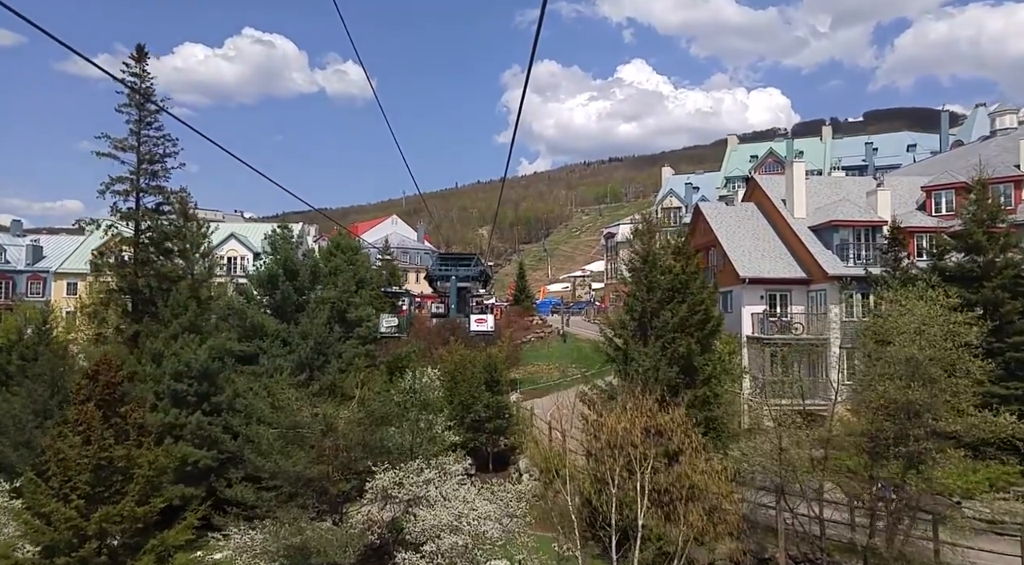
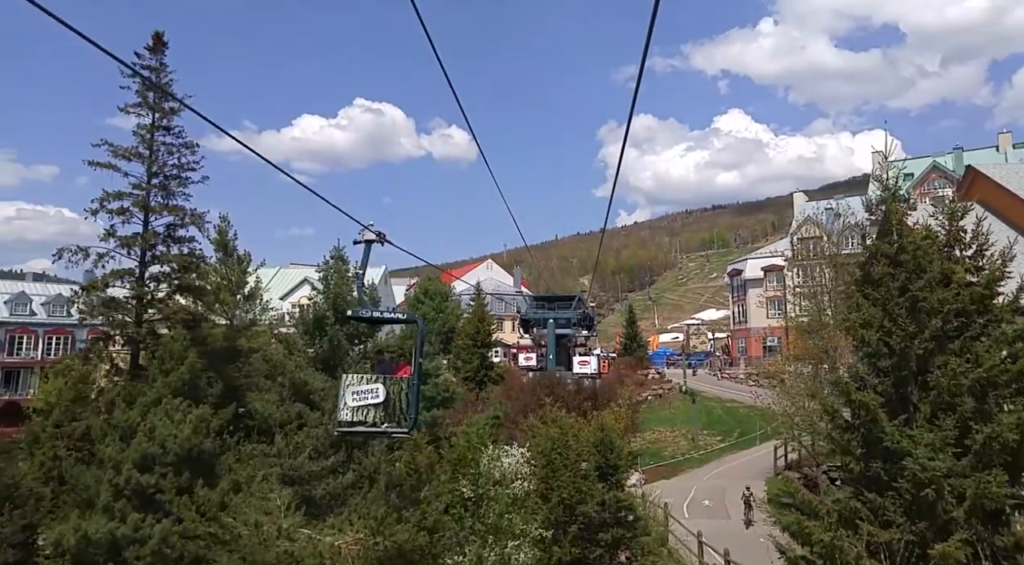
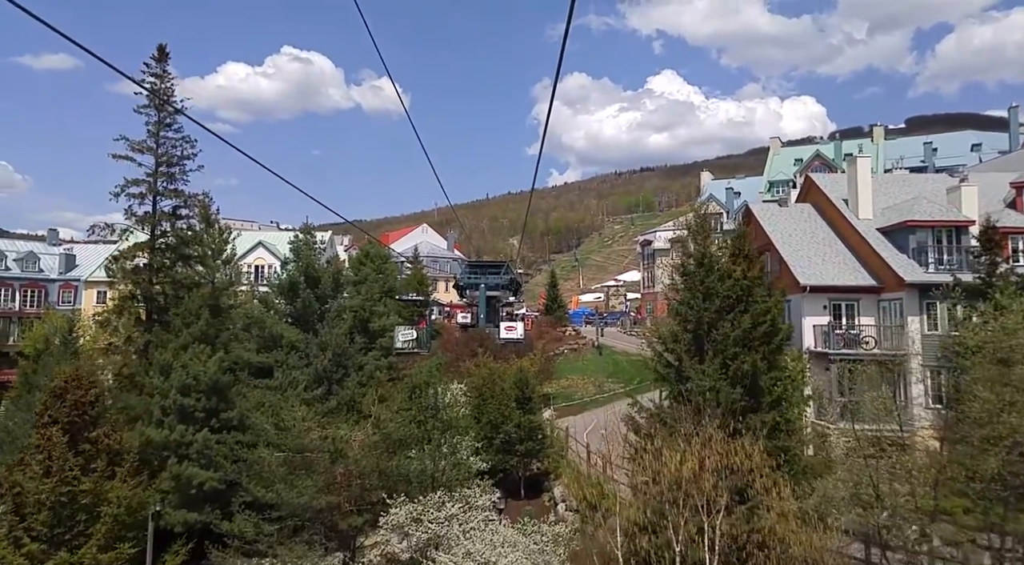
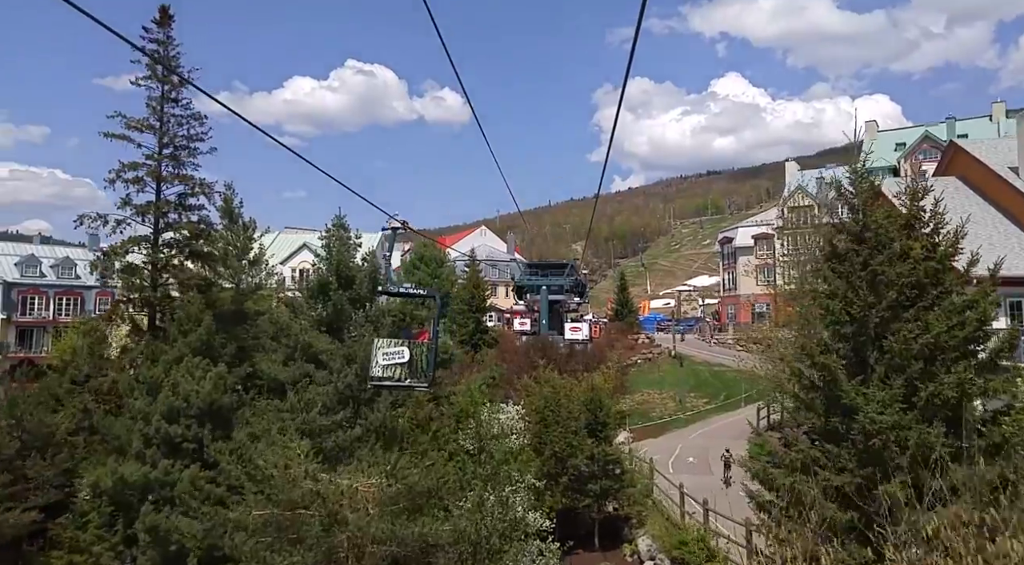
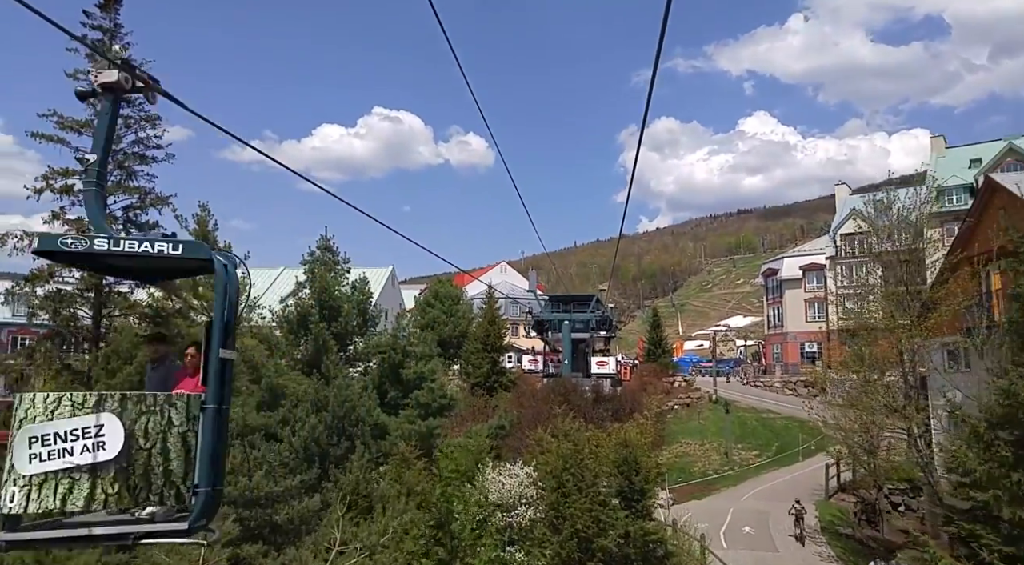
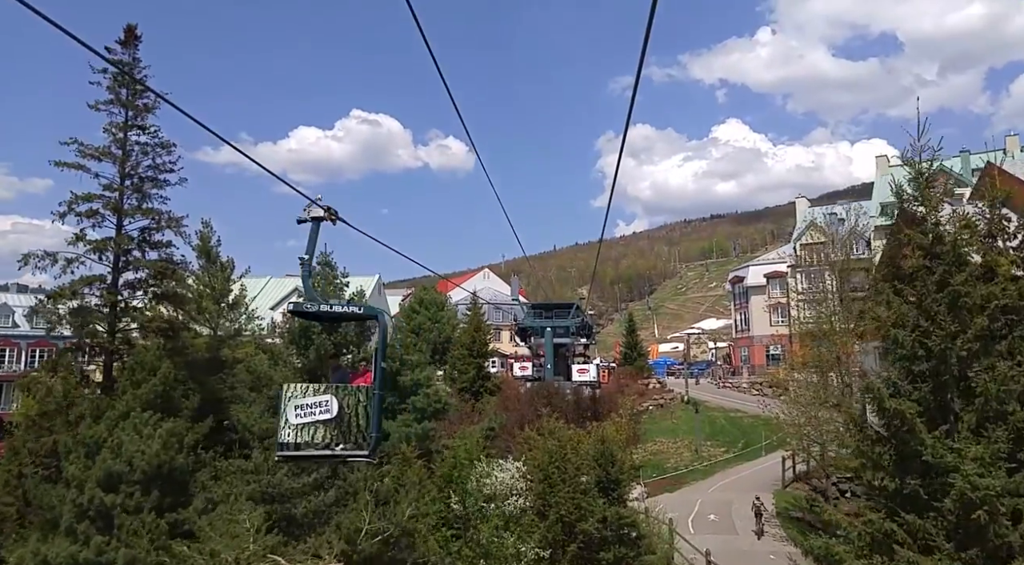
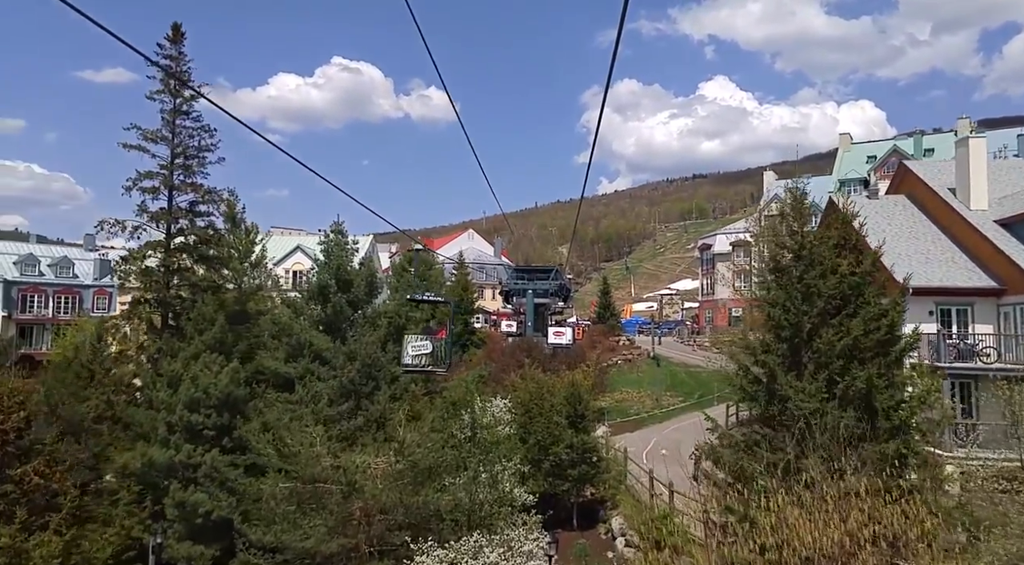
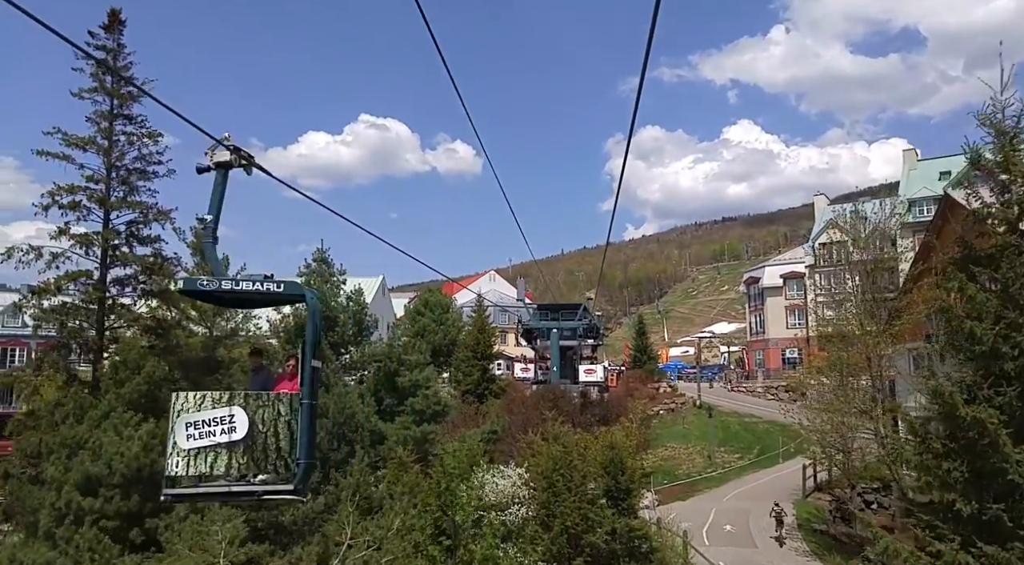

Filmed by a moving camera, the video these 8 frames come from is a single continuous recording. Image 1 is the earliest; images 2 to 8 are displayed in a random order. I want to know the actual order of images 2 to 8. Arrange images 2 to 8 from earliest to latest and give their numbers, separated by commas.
3, 7, 4, 2, 6, 8, 5
